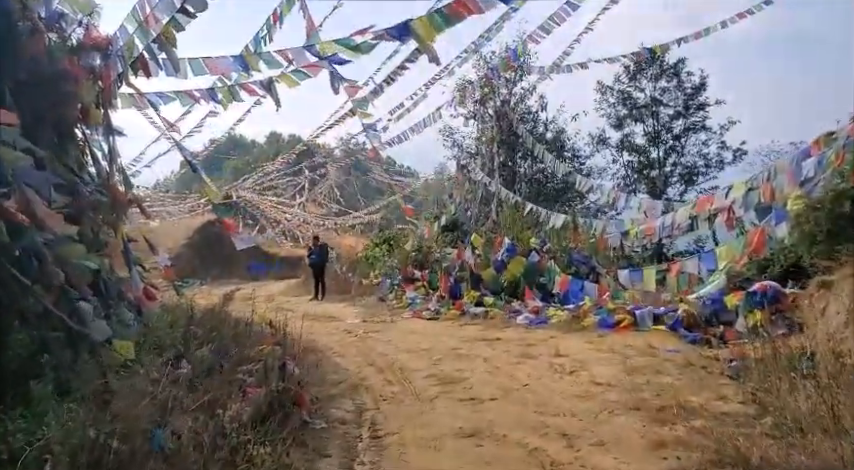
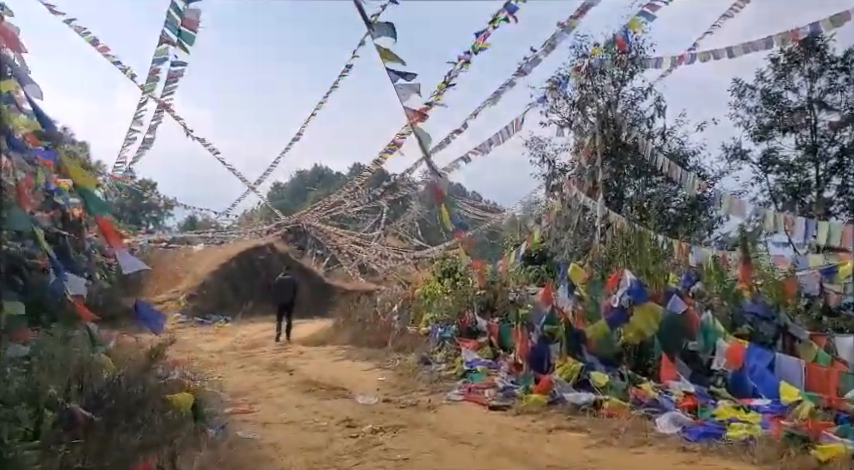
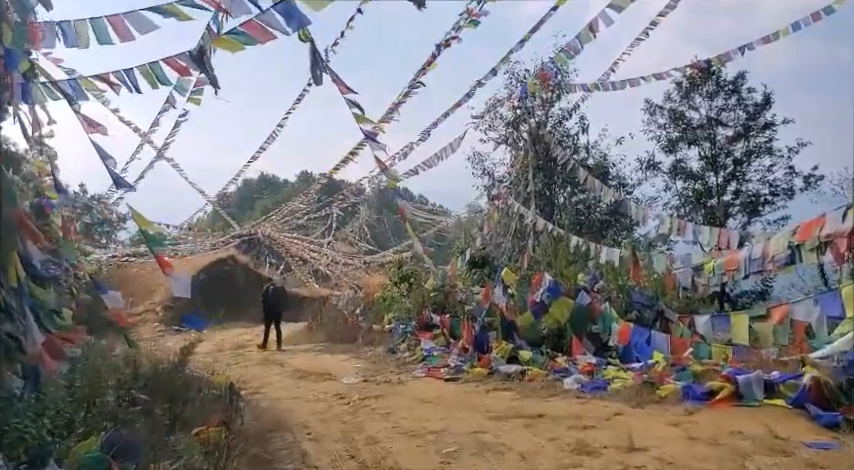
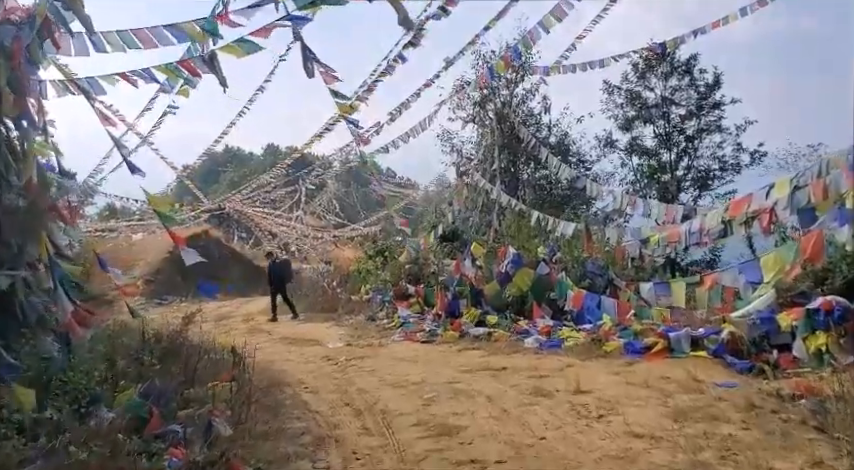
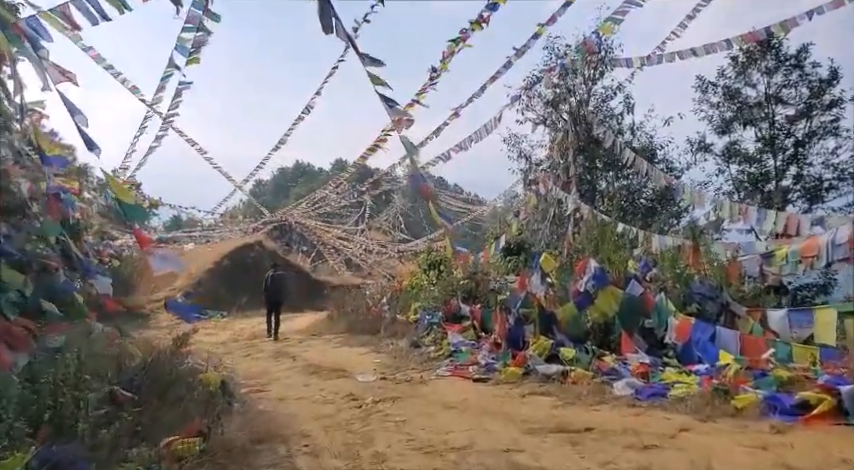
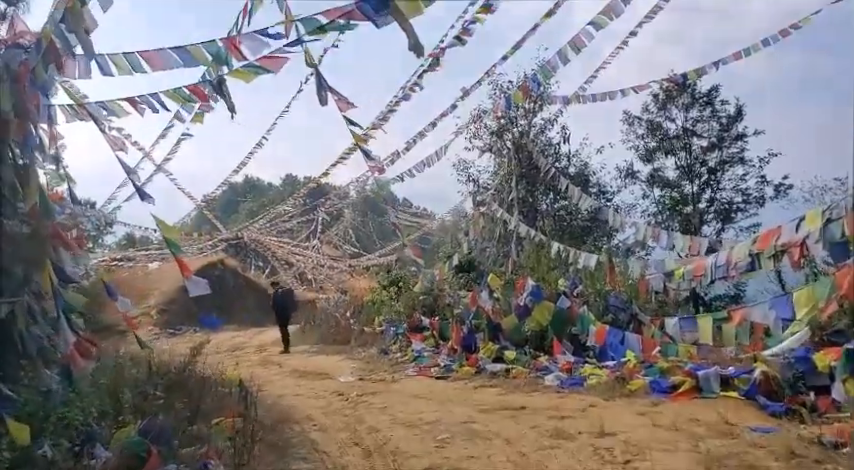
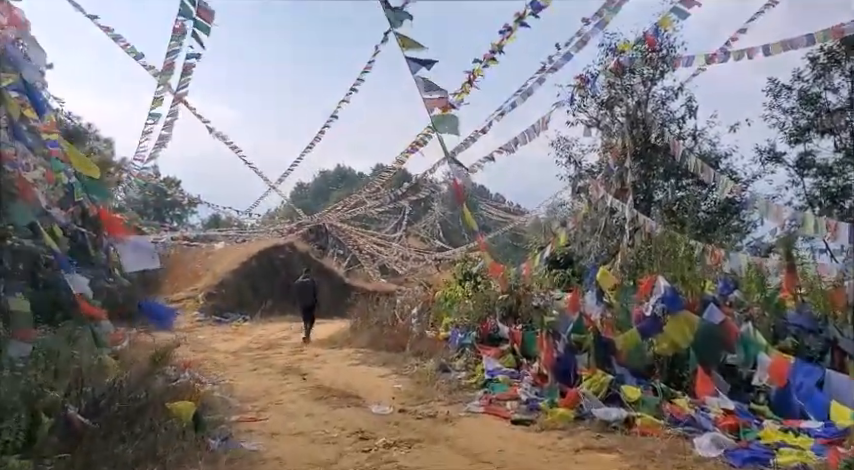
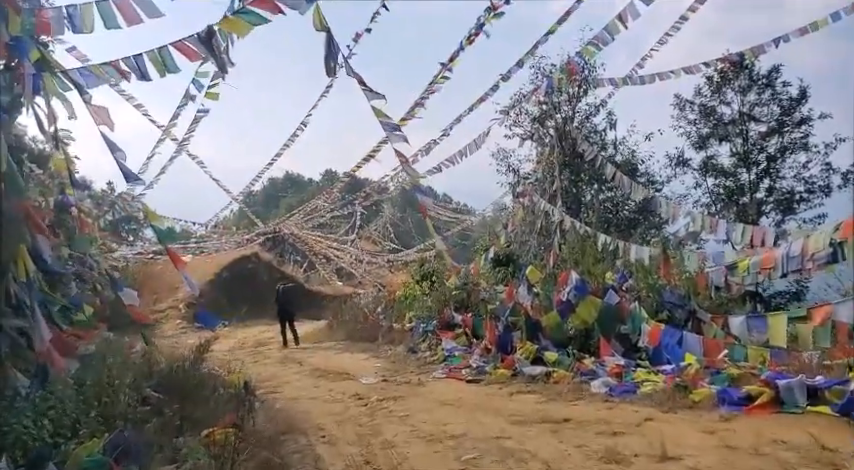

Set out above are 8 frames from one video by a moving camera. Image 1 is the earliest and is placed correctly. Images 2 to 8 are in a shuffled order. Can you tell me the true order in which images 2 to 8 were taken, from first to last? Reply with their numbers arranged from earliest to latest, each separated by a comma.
4, 6, 3, 8, 5, 2, 7
